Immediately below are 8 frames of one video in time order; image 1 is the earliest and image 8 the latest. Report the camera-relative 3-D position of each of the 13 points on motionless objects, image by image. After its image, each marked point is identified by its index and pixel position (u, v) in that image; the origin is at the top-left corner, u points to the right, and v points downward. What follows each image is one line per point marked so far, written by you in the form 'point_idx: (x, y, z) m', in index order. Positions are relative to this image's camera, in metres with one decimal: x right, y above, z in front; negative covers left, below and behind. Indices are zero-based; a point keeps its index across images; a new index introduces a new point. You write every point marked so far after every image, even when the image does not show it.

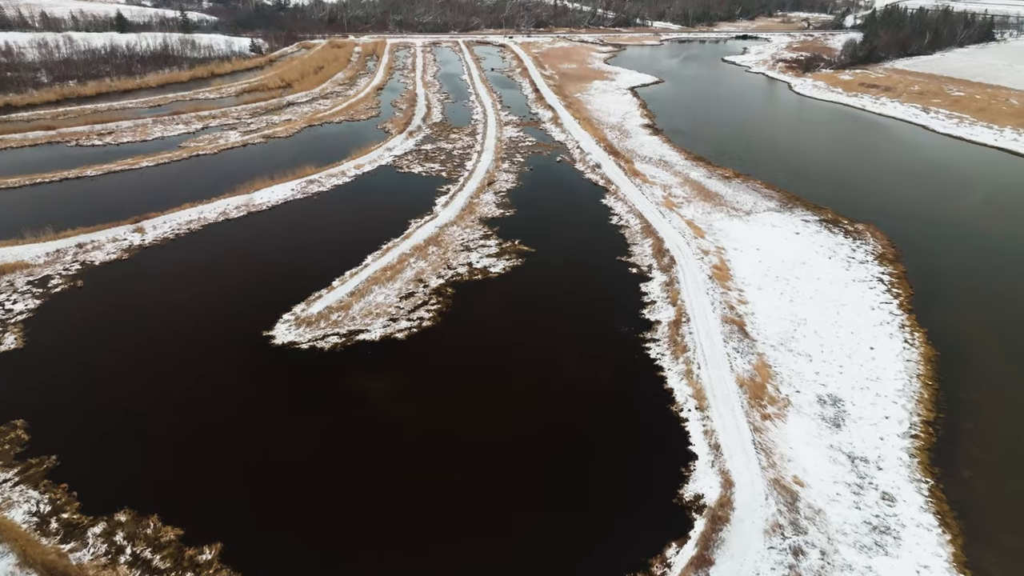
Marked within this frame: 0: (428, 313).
0: (-3.1, -1.0, +19.0) m
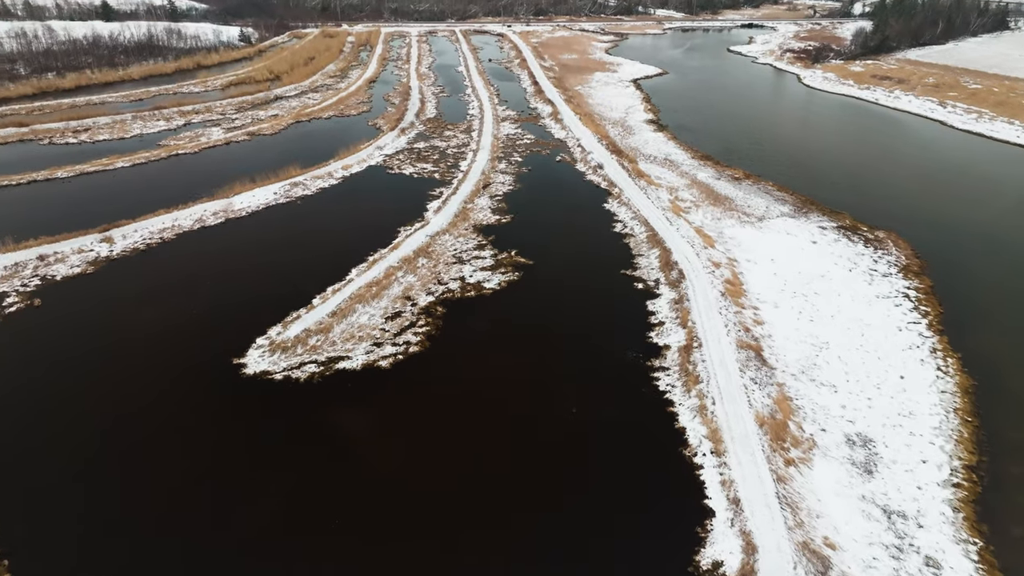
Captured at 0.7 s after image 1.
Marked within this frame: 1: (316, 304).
0: (-3.3, -1.6, +17.4) m
1: (-7.1, -0.6, +18.8) m
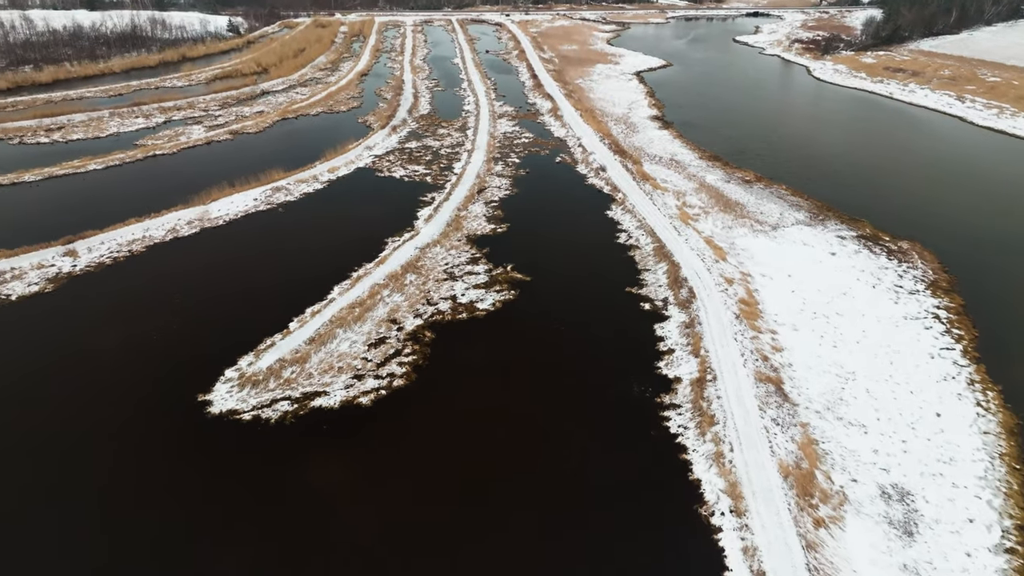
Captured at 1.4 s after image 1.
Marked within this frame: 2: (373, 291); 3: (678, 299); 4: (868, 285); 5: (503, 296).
0: (-3.4, -2.4, +15.8) m
1: (-7.3, -1.4, +17.2) m
2: (-5.0, -0.1, +18.8) m
3: (+5.9, -0.4, +18.6) m
4: (+13.6, +0.1, +19.9) m
5: (-0.3, -0.3, +18.9) m
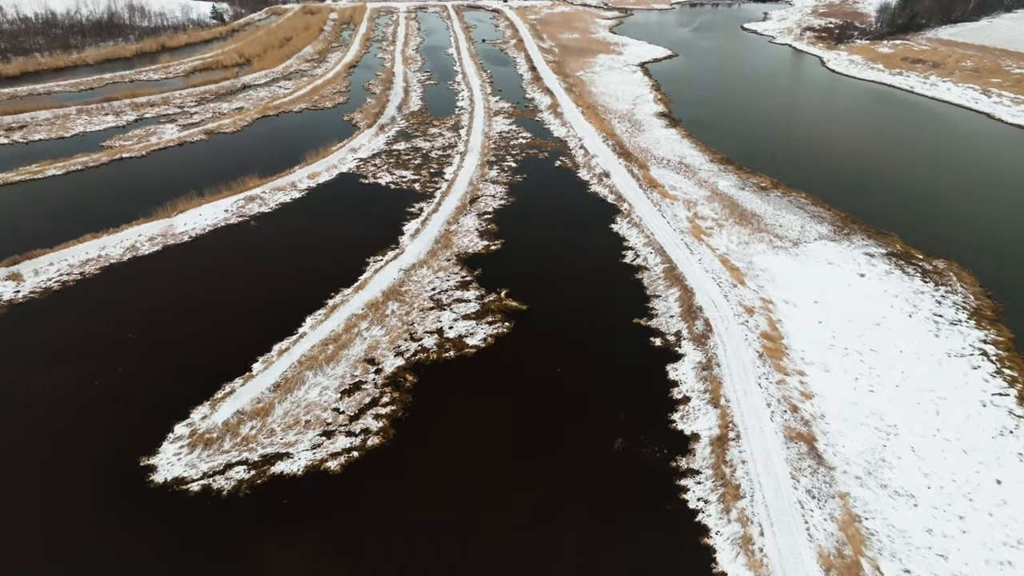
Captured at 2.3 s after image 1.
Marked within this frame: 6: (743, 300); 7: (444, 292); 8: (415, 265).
0: (-3.6, -3.5, +13.8) m
1: (-7.5, -2.4, +15.1) m
2: (-5.2, -1.2, +16.8) m
3: (+5.8, -1.4, +16.5) m
4: (+13.4, -0.9, +17.8) m
5: (-0.5, -1.3, +16.8) m
6: (+8.0, -0.4, +18.0) m
7: (-2.4, -0.1, +18.3) m
8: (-3.7, +0.9, +19.5) m
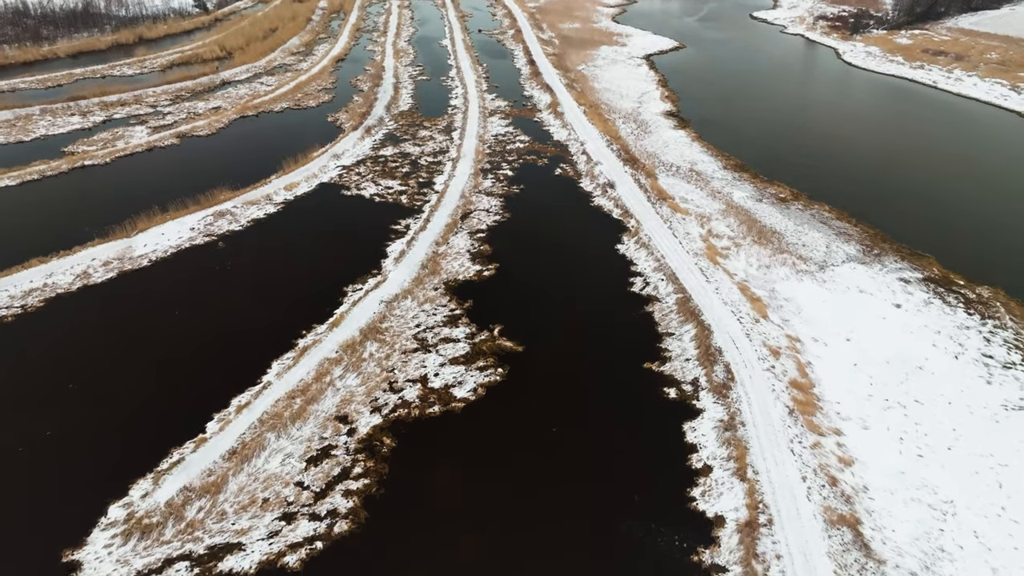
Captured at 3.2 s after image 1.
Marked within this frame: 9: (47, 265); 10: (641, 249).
0: (-3.8, -4.8, +11.8) m
1: (-7.6, -3.7, +13.1) m
2: (-5.4, -2.4, +14.7) m
3: (+5.6, -2.6, +14.5) m
4: (+13.2, -2.0, +15.7) m
5: (-0.7, -2.5, +14.8) m
6: (+7.8, -1.6, +15.9) m
7: (-2.6, -1.3, +16.2) m
8: (-3.8, -0.2, +17.4) m
9: (-16.5, +0.8, +18.5) m
10: (+4.9, +1.5, +19.8) m
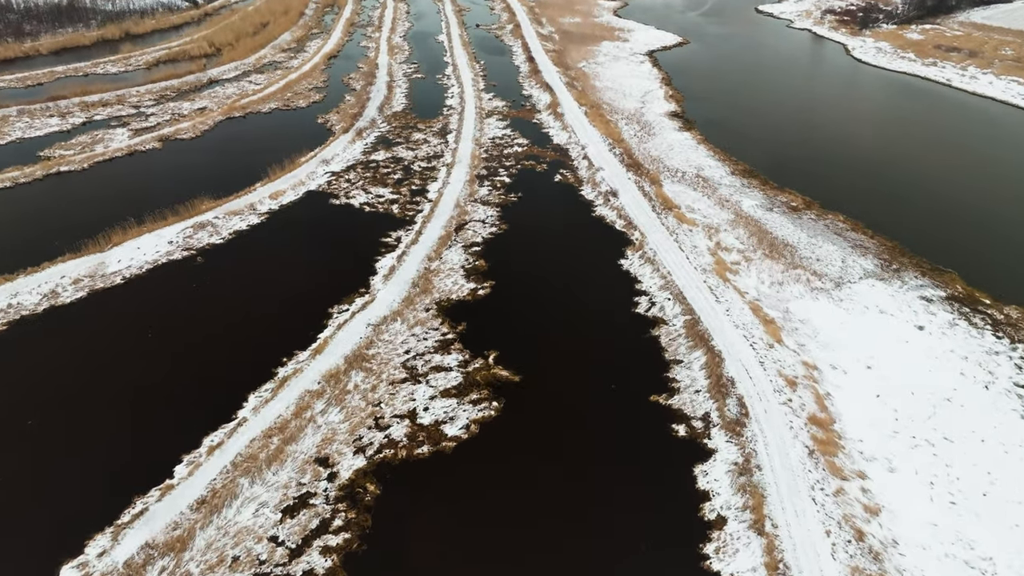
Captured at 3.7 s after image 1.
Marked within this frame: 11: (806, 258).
0: (-3.9, -5.6, +10.7) m
1: (-7.7, -4.4, +12.0) m
2: (-5.5, -3.1, +13.6) m
3: (+5.5, -3.3, +13.4) m
4: (+13.1, -2.7, +14.6) m
5: (-0.8, -3.2, +13.6) m
6: (+7.7, -2.3, +14.8) m
7: (-2.7, -2.0, +15.1) m
8: (-3.9, -0.9, +16.3) m
9: (-16.6, +0.1, +17.3) m
10: (+4.8, +0.8, +18.7) m
11: (+11.0, +1.1, +19.4) m
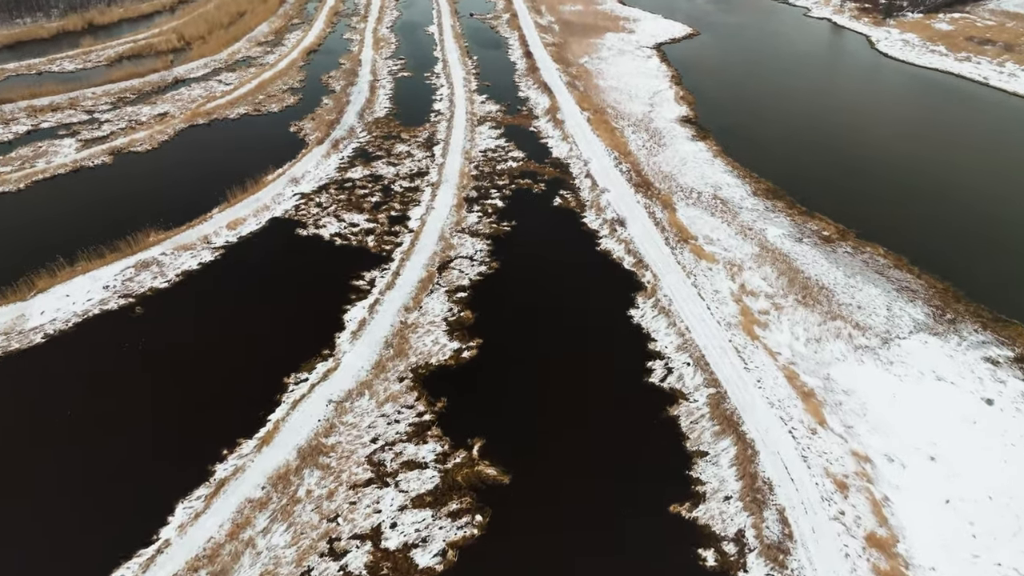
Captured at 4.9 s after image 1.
0: (-4.1, -7.5, +8.2) m
1: (-8.0, -6.3, +9.4) m
2: (-5.8, -5.0, +11.0) m
3: (+5.2, -5.2, +10.8) m
4: (+12.9, -4.6, +12.0) m
5: (-1.1, -5.1, +11.1) m
6: (+7.5, -4.1, +12.2) m
7: (-2.9, -3.8, +12.5) m
8: (-4.2, -2.7, +13.6) m
9: (-16.9, -1.6, +14.6) m
10: (+4.6, -0.9, +16.0) m
11: (+10.8, -0.6, +16.7) m
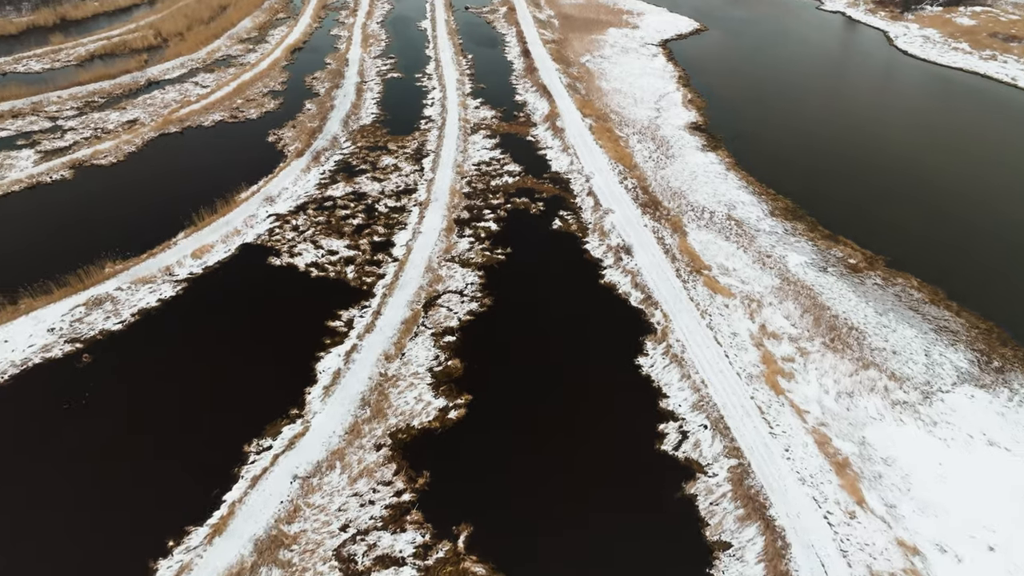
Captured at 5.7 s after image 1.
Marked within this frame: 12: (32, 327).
0: (-4.3, -8.9, +6.6) m
1: (-8.2, -7.7, +7.8) m
2: (-5.9, -6.3, +9.3) m
3: (+5.0, -6.6, +9.1) m
4: (+12.7, -5.9, +10.3) m
5: (-1.3, -6.5, +9.4) m
6: (+7.3, -5.4, +10.5) m
7: (-3.1, -5.1, +10.8) m
8: (-4.4, -4.0, +11.9) m
9: (-17.1, -2.9, +12.8) m
10: (+4.4, -2.1, +14.2) m
11: (+10.6, -1.8, +14.9) m
12: (-13.9, -1.1, +15.0) m
